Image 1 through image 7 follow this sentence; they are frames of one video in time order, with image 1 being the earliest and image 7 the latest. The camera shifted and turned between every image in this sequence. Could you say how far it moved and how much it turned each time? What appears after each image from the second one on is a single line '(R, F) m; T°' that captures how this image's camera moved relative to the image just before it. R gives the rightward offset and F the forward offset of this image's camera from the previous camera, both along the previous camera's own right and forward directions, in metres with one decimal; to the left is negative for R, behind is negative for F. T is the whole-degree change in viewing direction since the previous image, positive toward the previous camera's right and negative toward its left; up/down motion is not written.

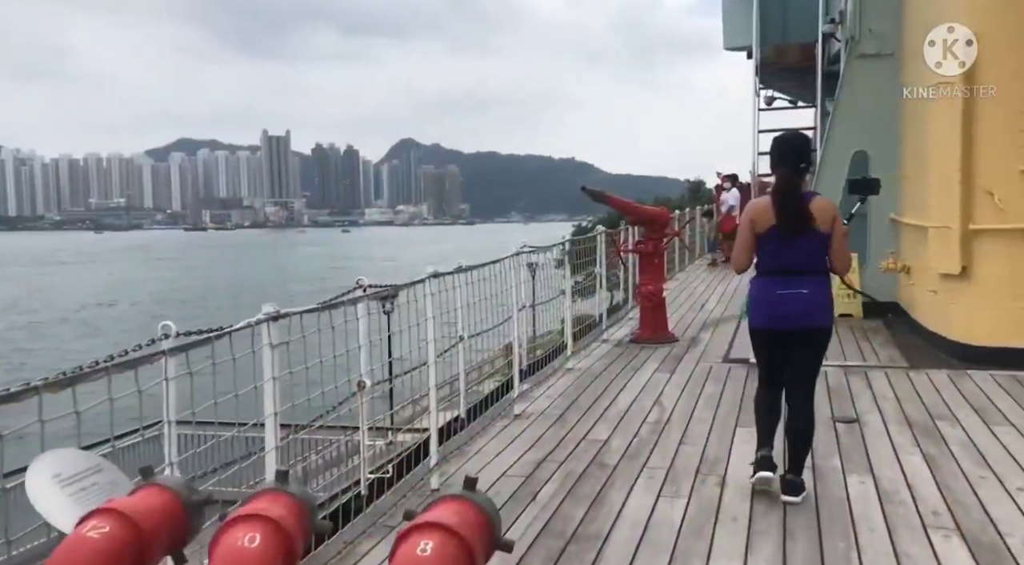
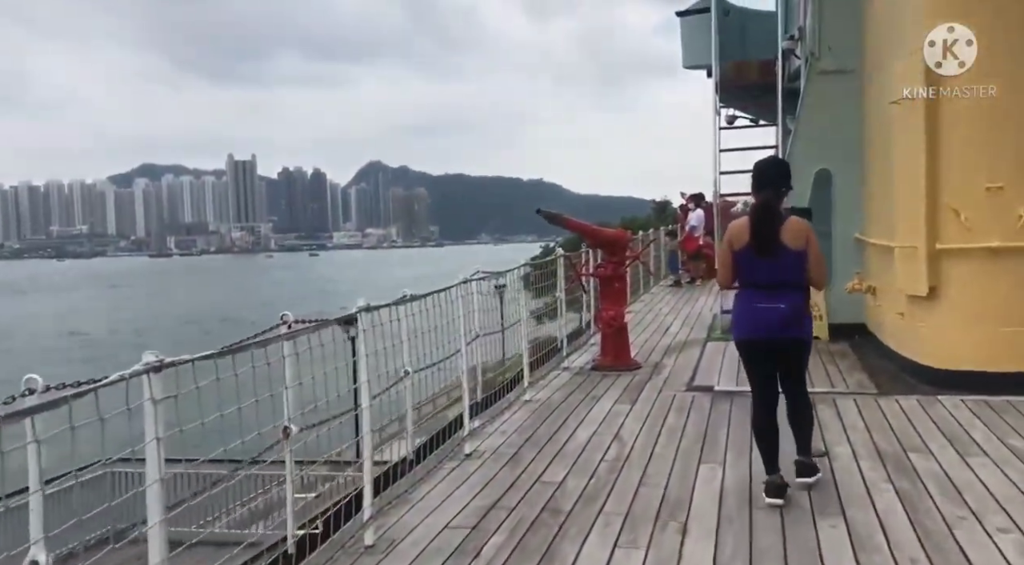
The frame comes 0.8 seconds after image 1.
(+0.1, +0.3) m; +2°
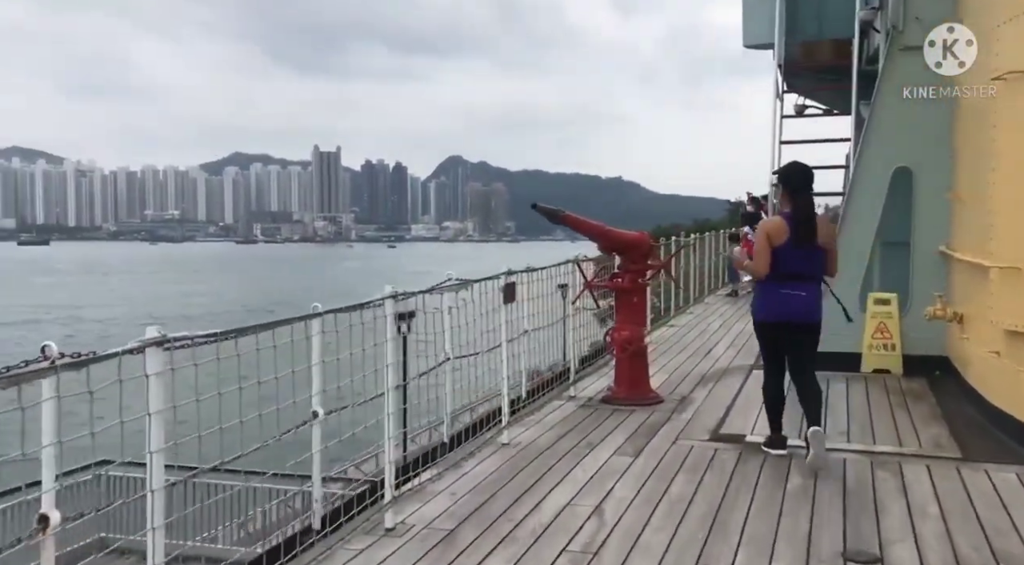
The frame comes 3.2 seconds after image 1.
(+0.5, +1.4) m; -5°
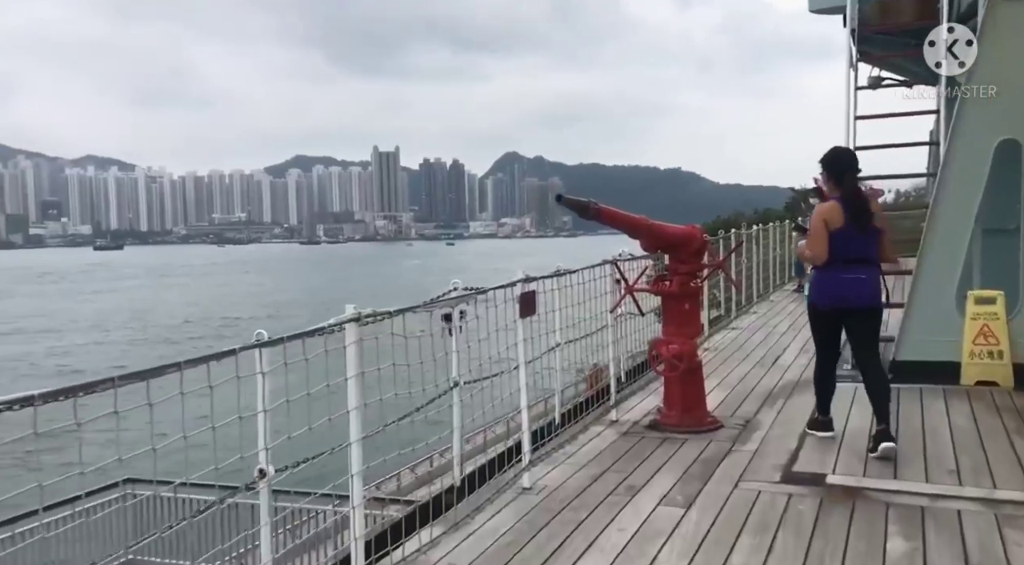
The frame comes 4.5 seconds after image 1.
(+0.2, +1.0) m; -4°
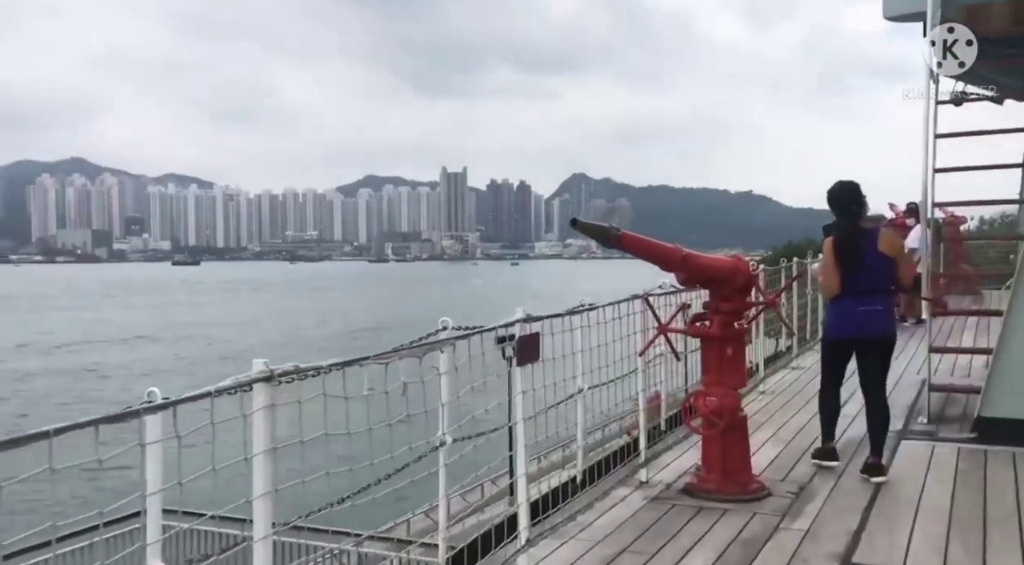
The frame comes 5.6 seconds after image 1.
(+0.3, +0.7) m; -4°
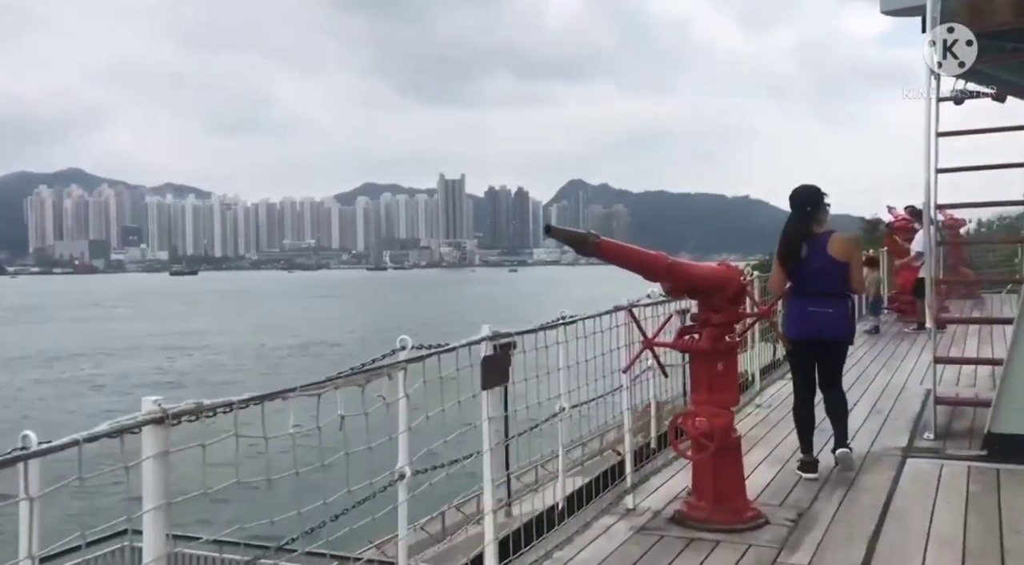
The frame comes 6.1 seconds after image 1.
(+0.1, +0.4) m; 0°
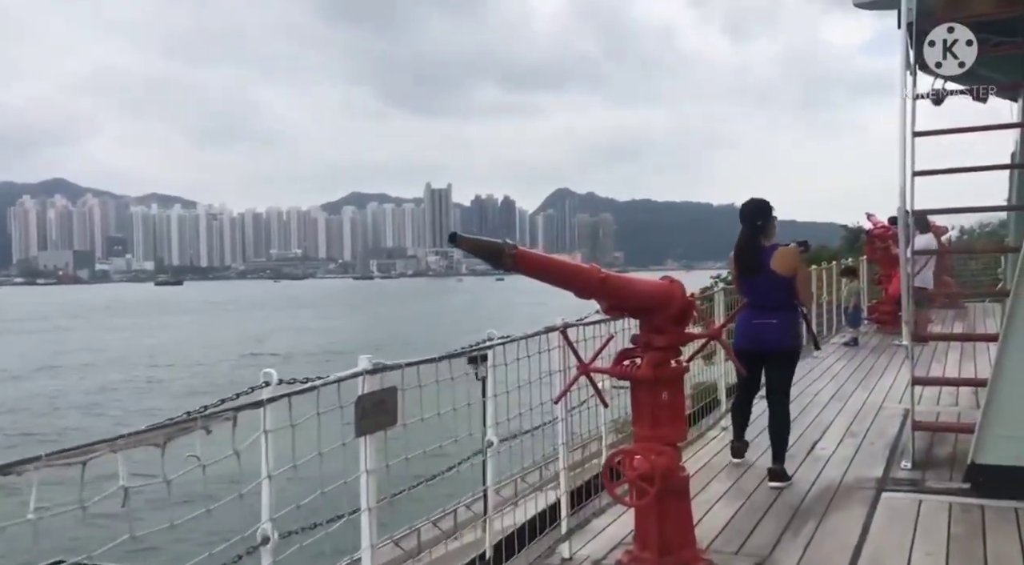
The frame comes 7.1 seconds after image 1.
(+0.3, +0.6) m; +1°
